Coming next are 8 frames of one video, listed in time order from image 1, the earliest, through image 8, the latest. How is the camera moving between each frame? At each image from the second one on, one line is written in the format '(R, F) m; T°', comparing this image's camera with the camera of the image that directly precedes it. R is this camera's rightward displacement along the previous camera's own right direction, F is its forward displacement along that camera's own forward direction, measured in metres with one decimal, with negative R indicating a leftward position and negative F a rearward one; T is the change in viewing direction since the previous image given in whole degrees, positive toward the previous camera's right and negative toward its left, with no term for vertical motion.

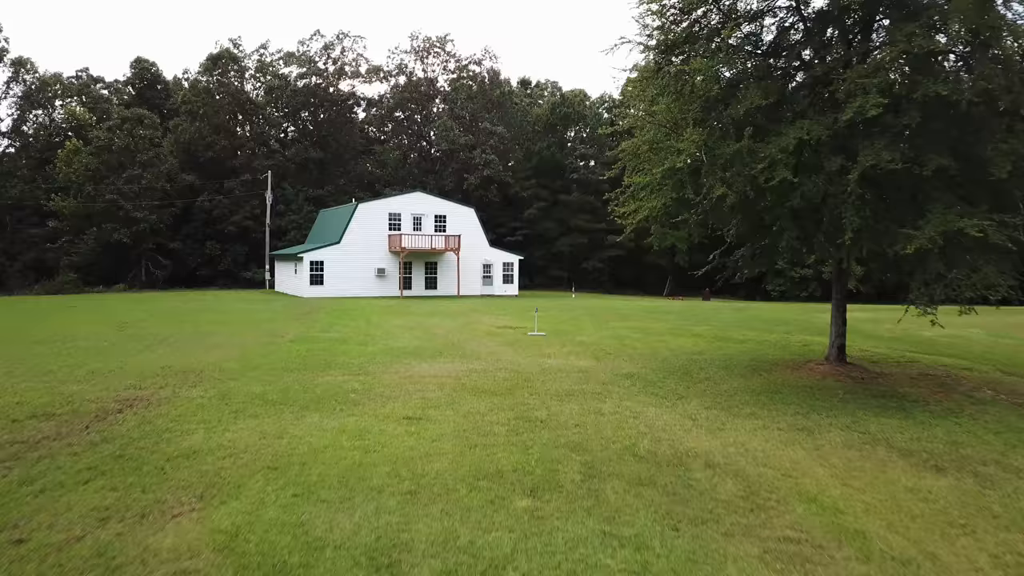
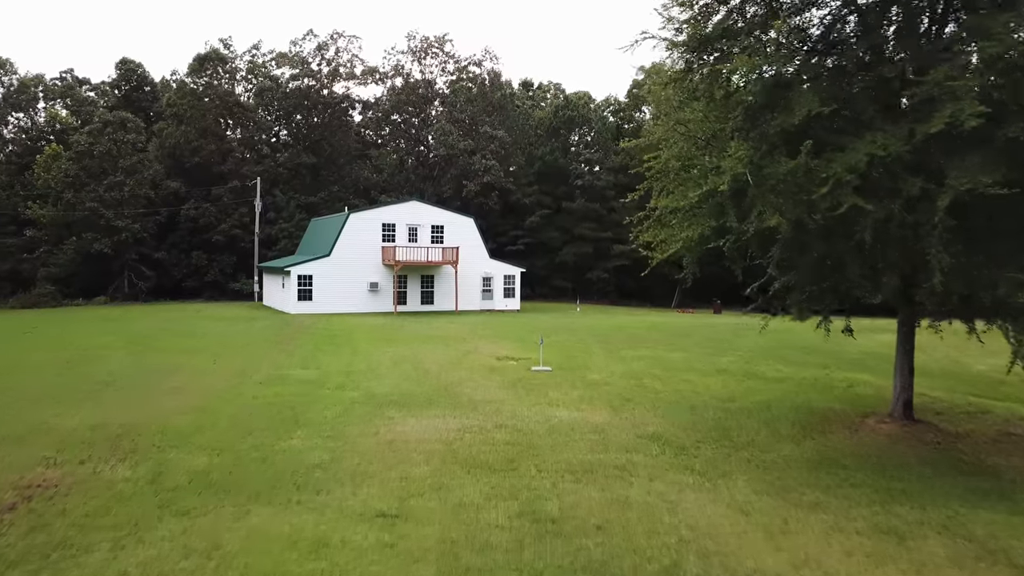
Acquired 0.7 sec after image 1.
(0.0, +2.0) m; 0°
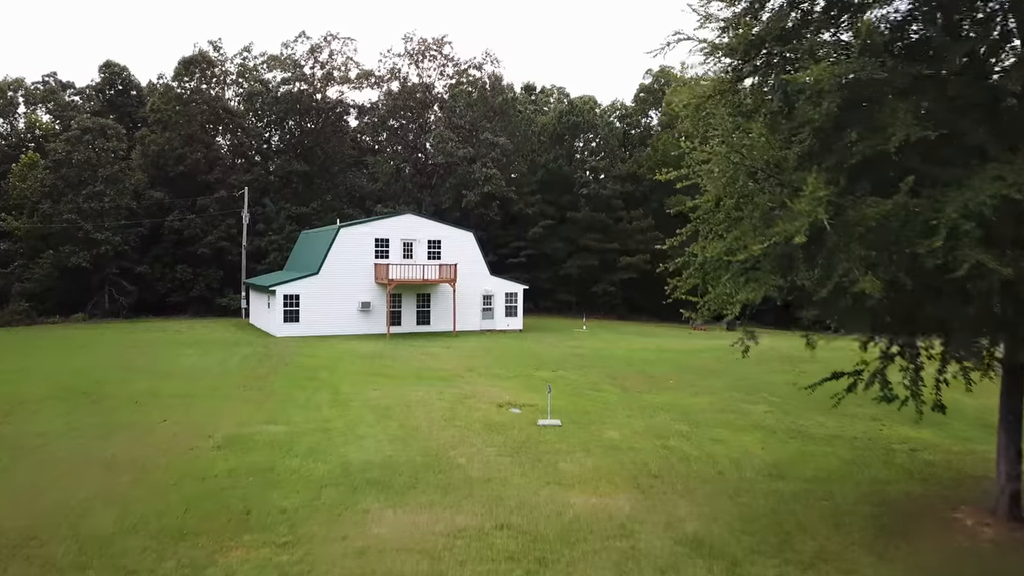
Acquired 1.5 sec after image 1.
(0.0, +2.1) m; 0°
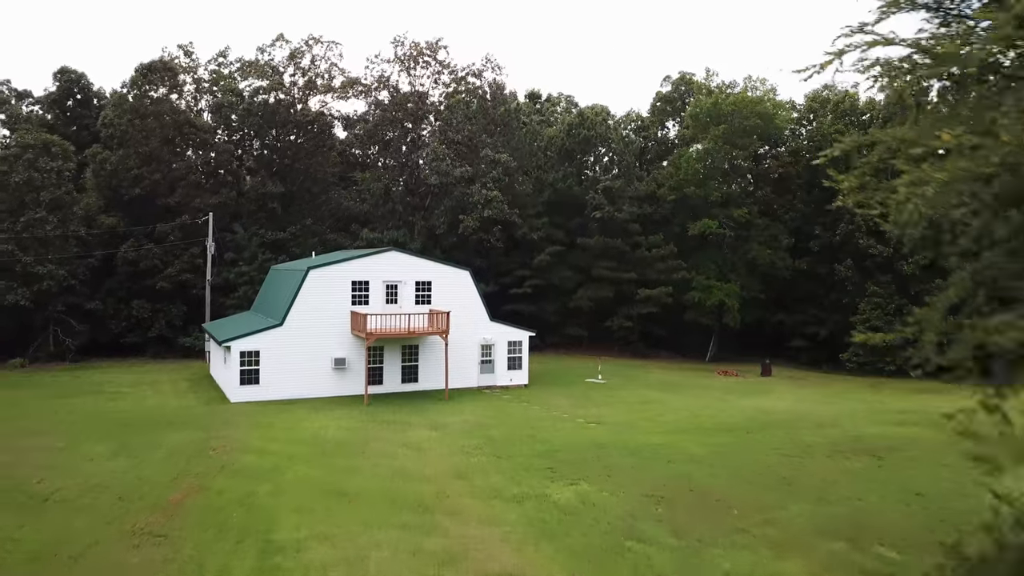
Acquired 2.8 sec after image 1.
(-0.1, +4.8) m; 0°
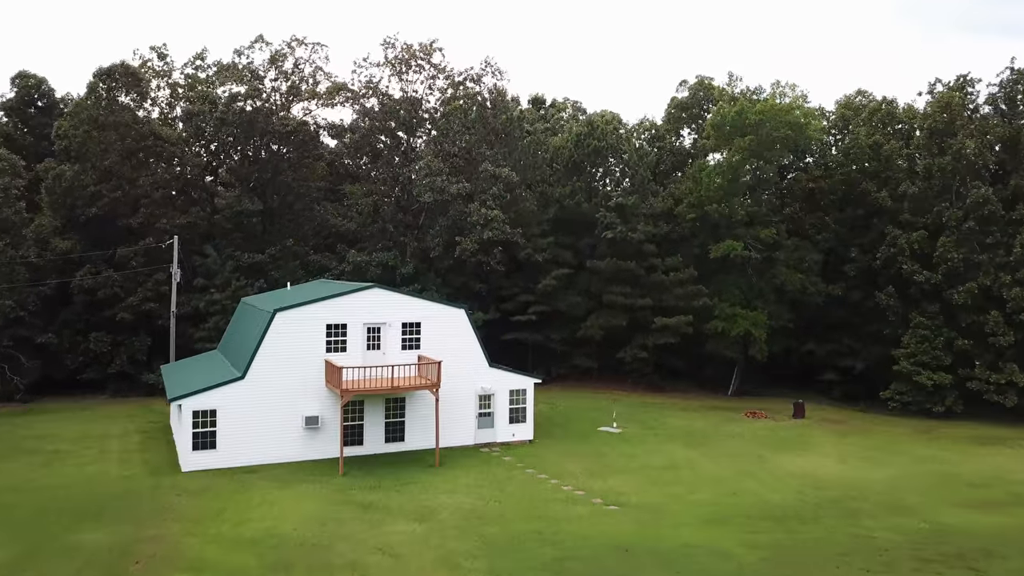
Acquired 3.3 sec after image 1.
(0.0, +3.6) m; 0°
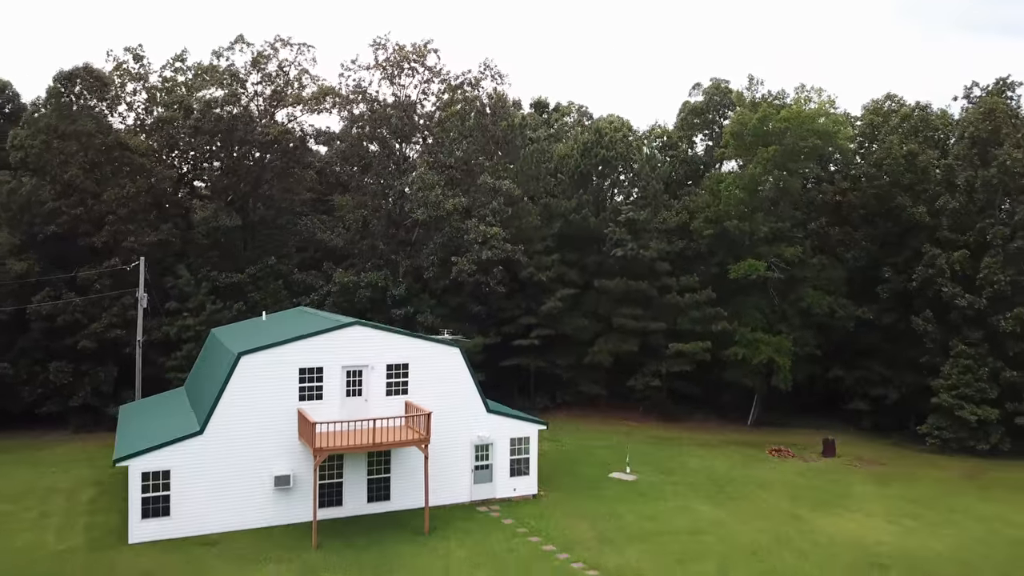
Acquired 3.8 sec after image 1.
(0.0, +2.7) m; 0°
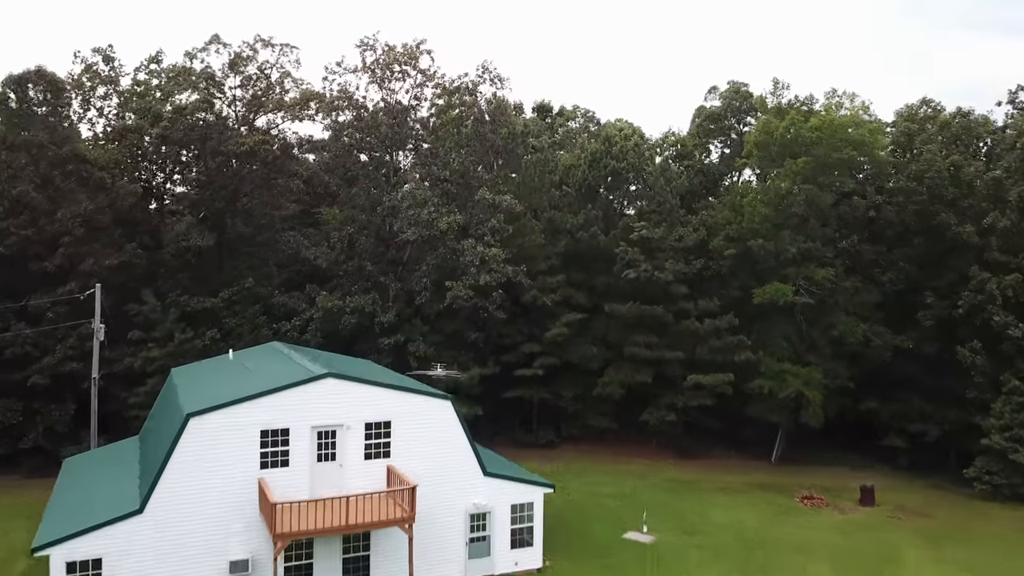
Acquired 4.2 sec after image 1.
(0.0, +2.9) m; 0°
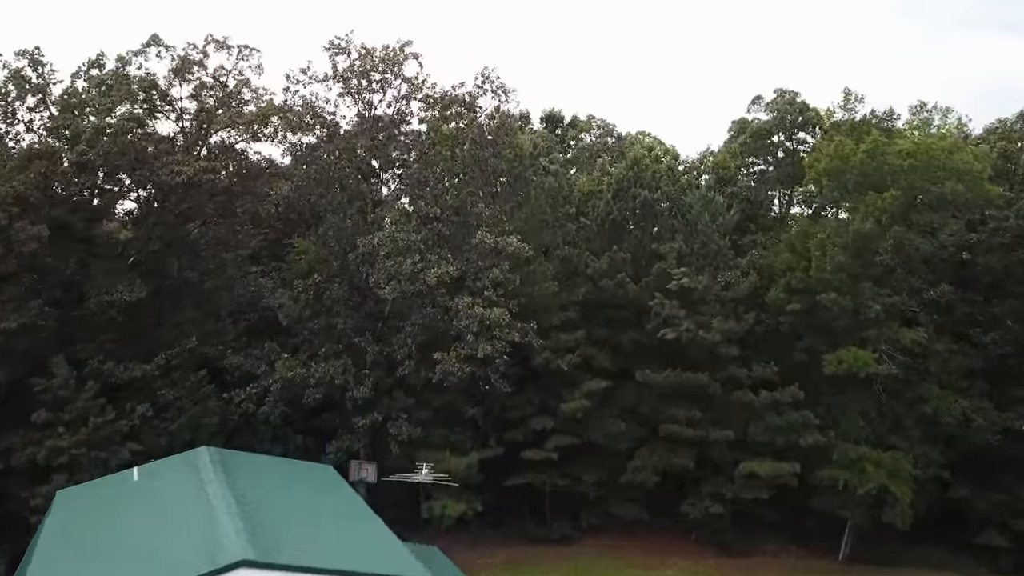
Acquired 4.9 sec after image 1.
(-0.2, +5.7) m; 0°
